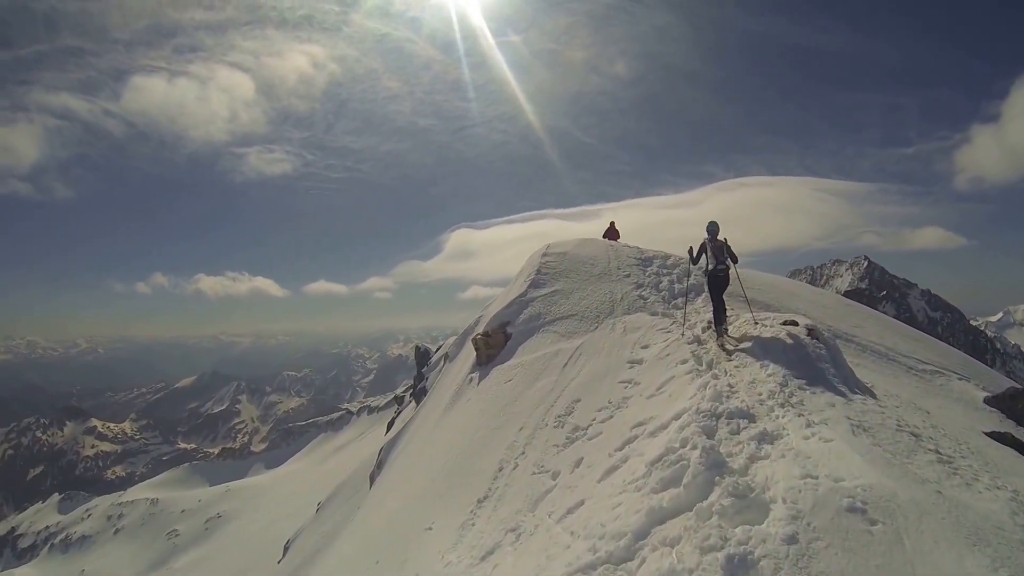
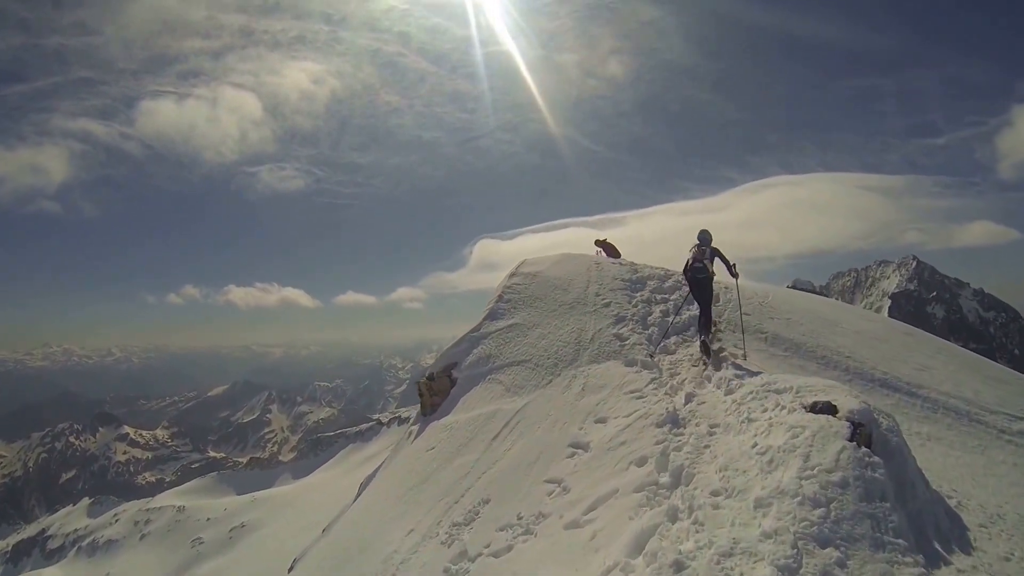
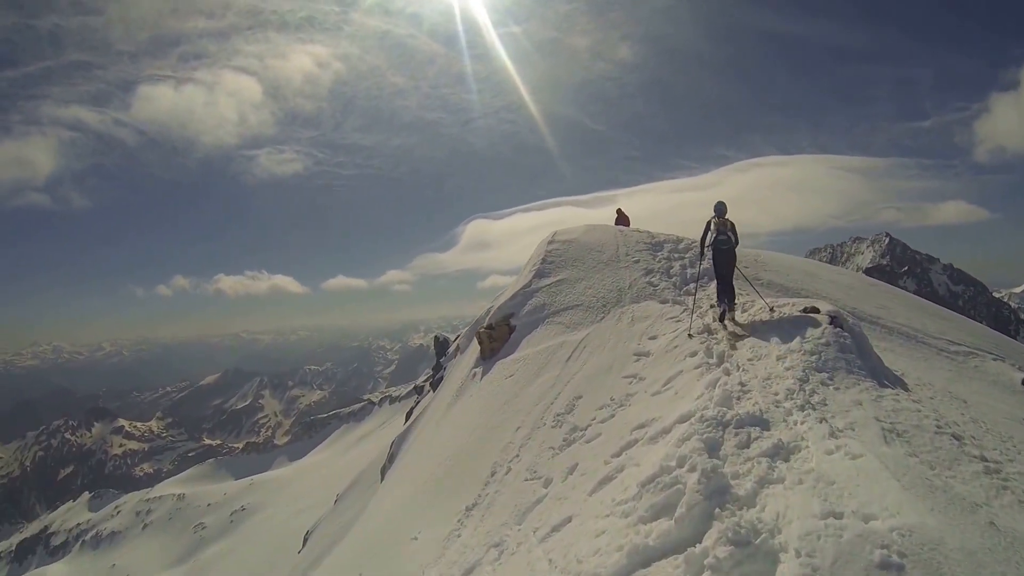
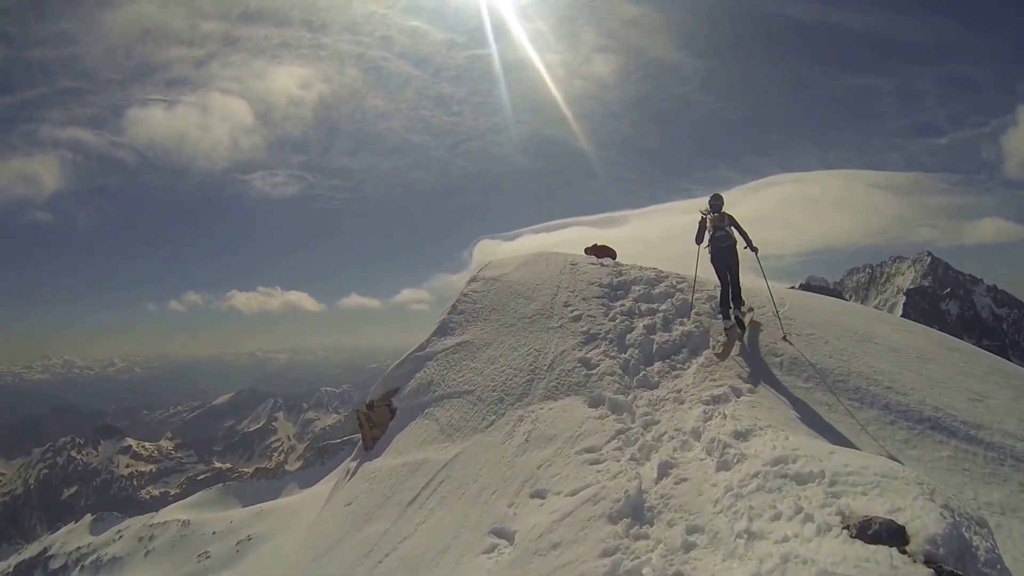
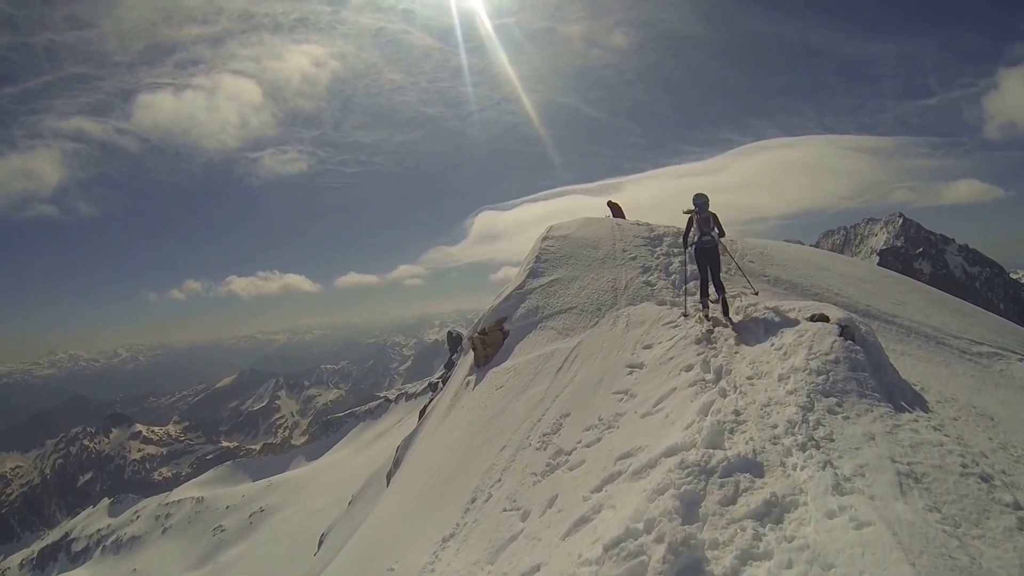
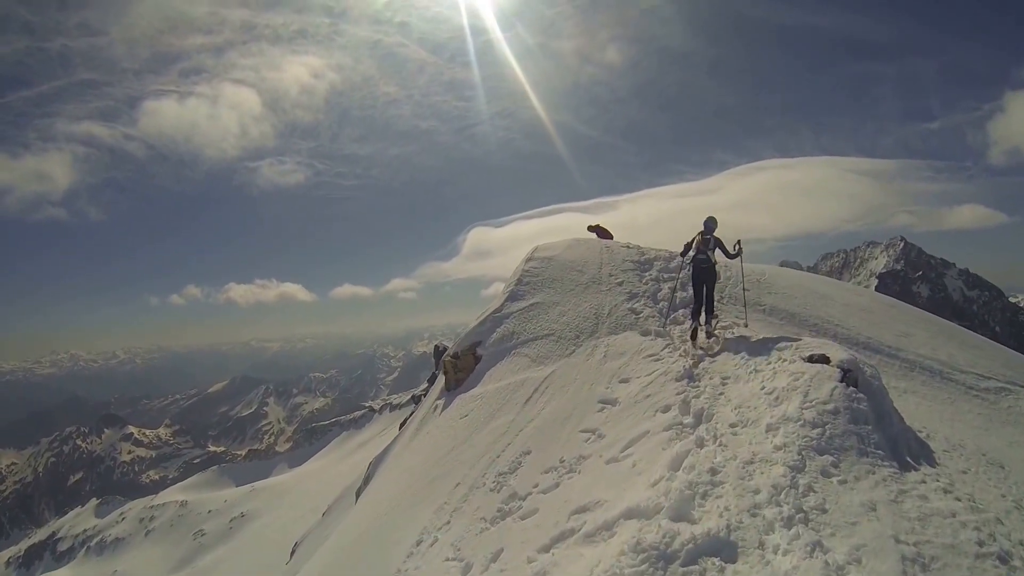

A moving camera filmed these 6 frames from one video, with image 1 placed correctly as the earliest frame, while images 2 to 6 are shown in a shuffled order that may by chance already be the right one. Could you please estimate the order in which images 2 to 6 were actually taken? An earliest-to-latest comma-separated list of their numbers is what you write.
3, 5, 6, 2, 4
